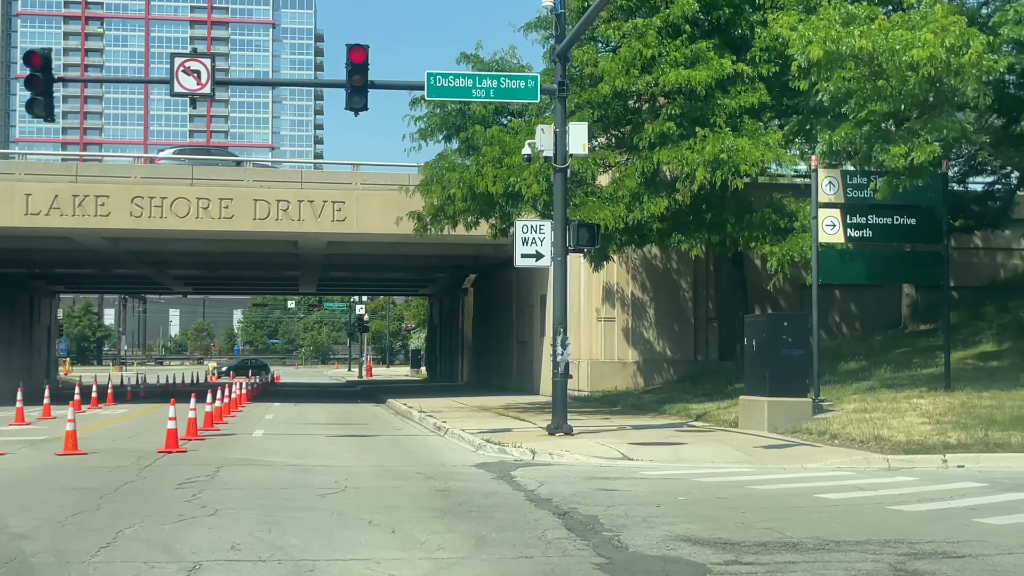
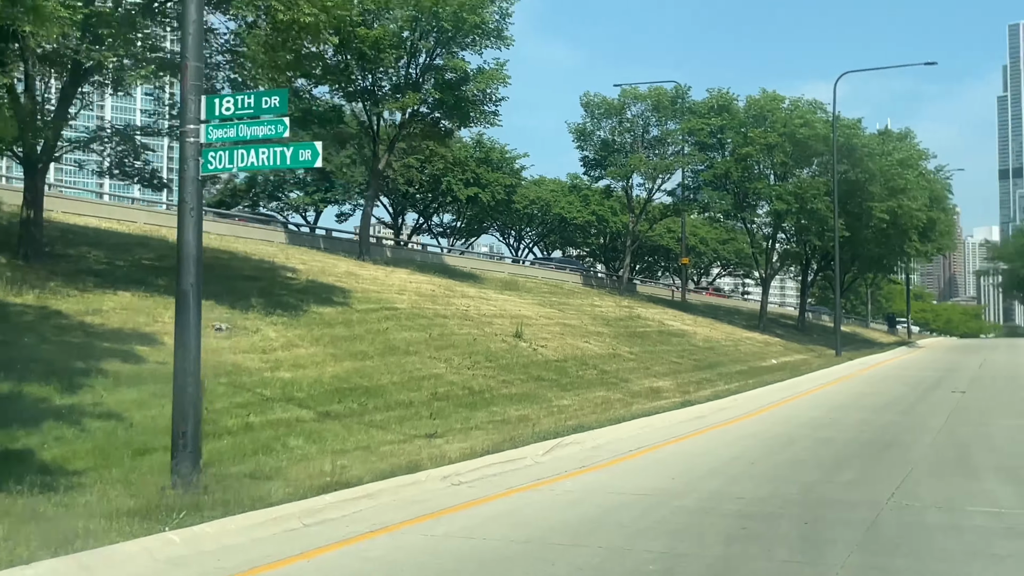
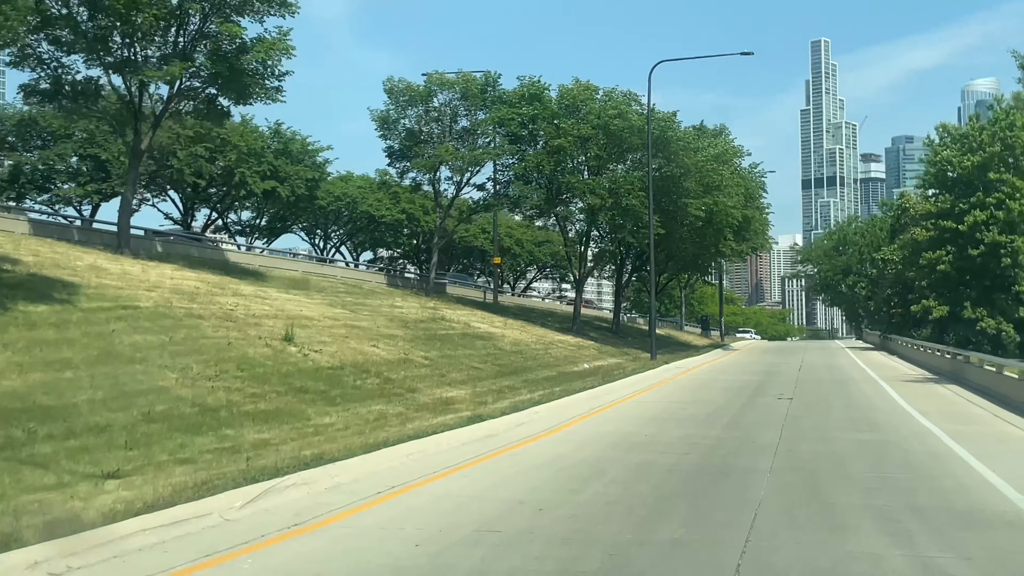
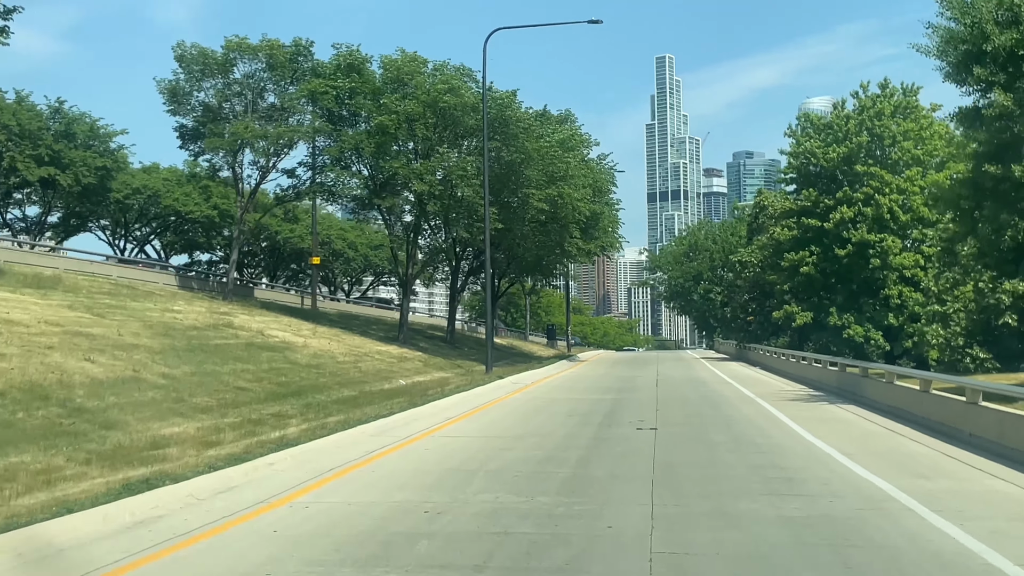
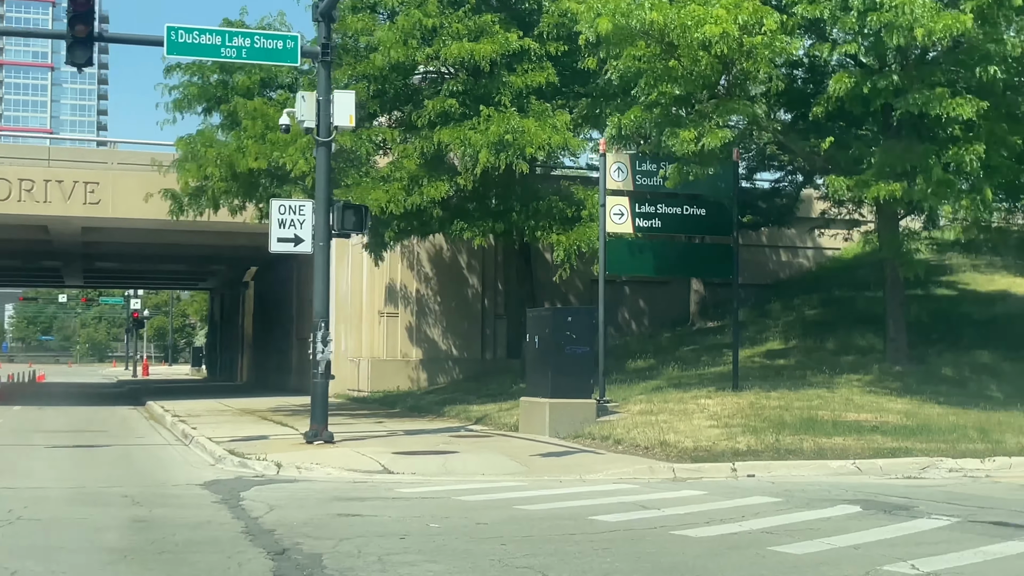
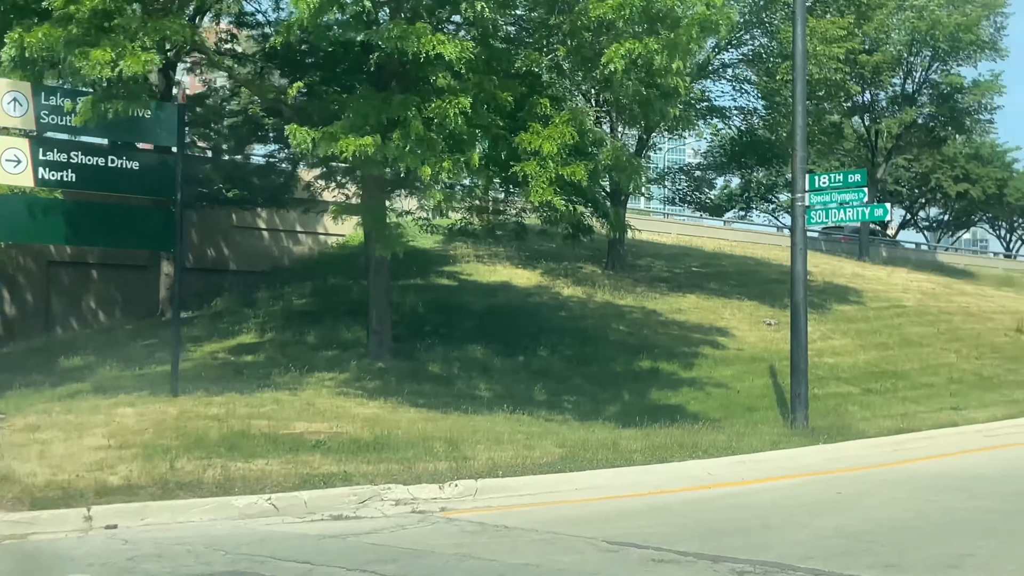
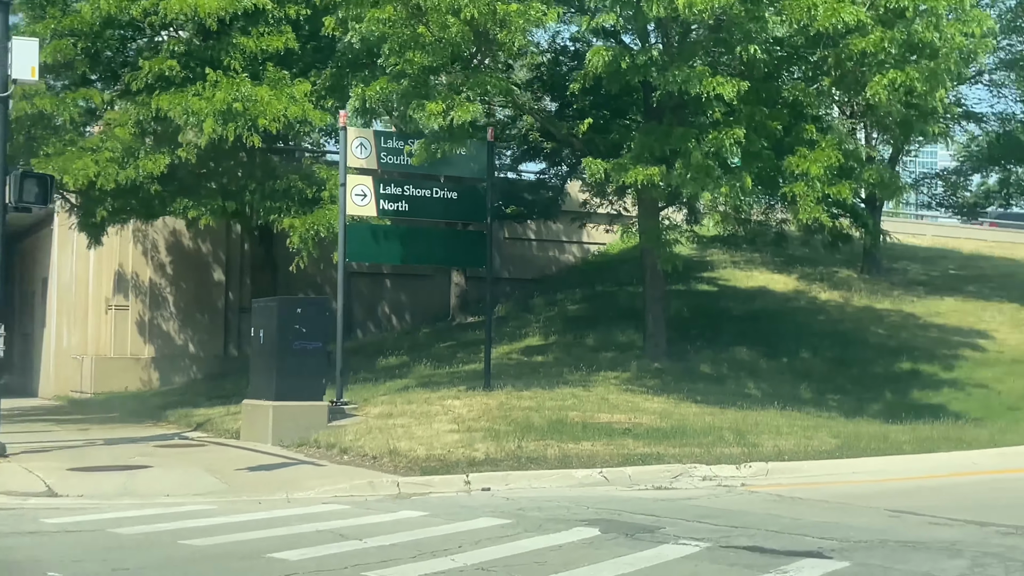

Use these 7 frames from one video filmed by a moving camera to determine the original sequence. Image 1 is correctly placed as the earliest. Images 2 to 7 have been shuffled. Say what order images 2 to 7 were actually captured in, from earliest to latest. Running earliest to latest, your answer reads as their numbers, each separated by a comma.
5, 7, 6, 2, 3, 4
